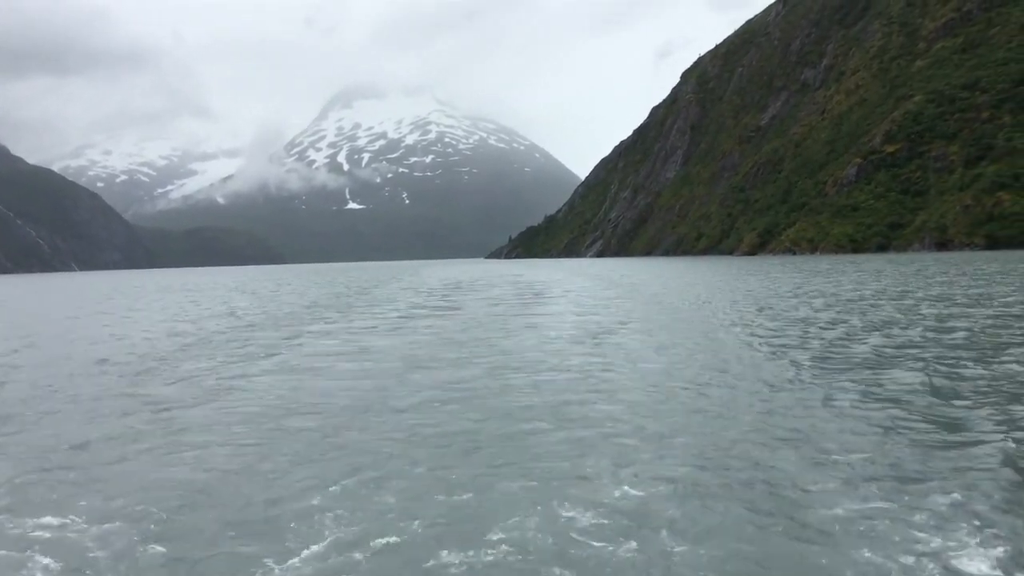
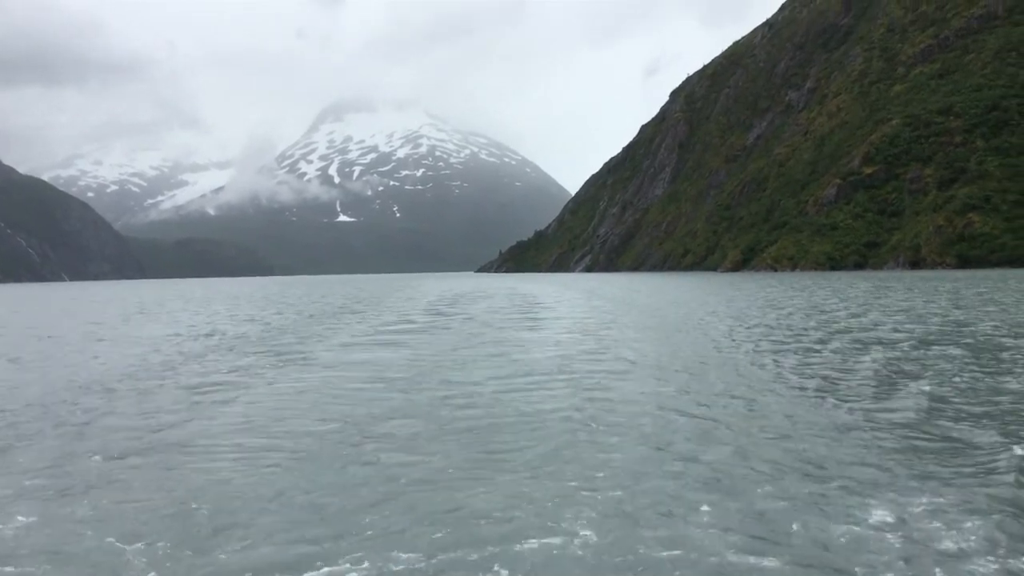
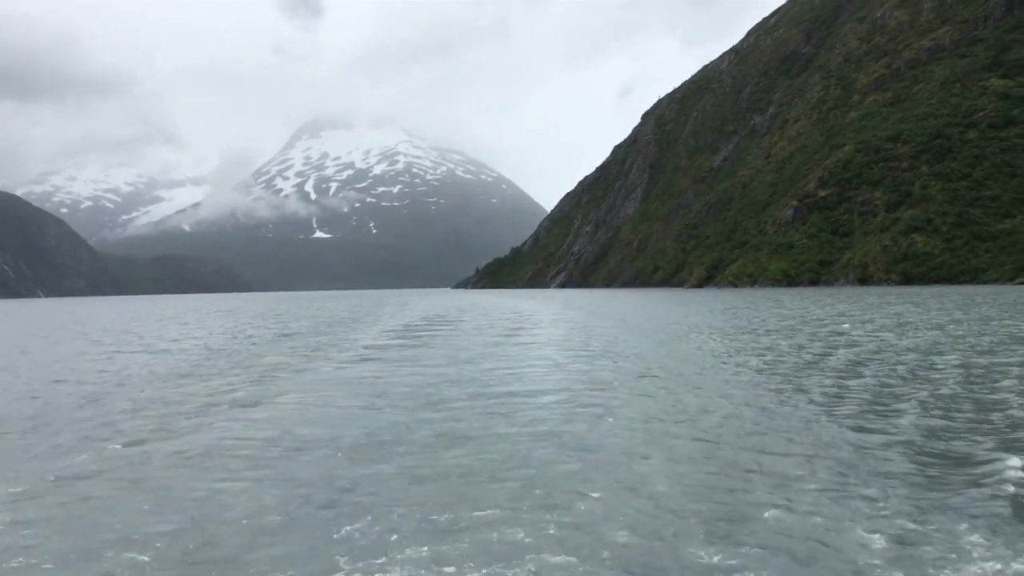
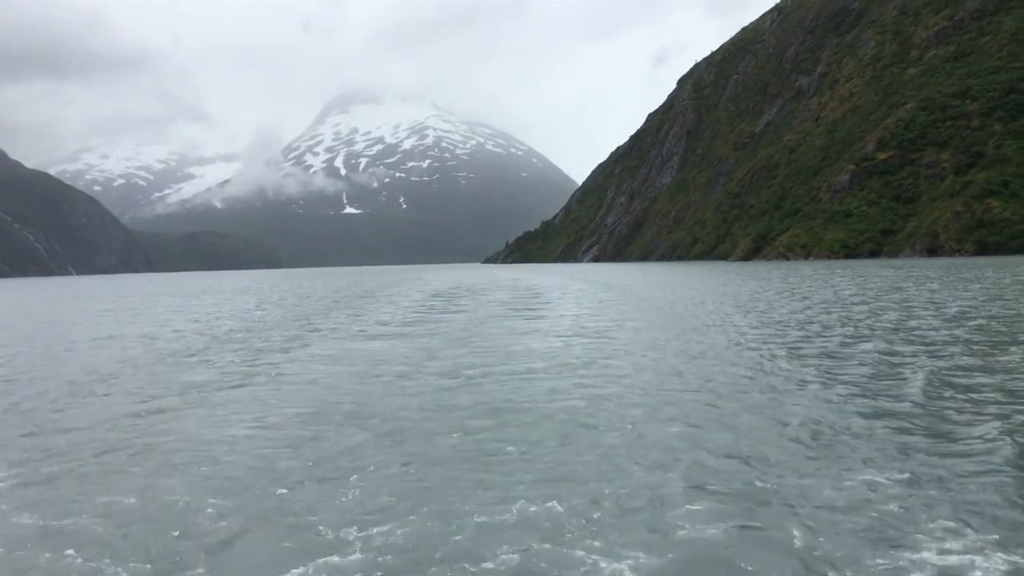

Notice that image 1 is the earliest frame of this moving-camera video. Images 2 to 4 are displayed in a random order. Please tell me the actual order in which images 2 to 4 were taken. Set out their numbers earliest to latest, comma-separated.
4, 2, 3
